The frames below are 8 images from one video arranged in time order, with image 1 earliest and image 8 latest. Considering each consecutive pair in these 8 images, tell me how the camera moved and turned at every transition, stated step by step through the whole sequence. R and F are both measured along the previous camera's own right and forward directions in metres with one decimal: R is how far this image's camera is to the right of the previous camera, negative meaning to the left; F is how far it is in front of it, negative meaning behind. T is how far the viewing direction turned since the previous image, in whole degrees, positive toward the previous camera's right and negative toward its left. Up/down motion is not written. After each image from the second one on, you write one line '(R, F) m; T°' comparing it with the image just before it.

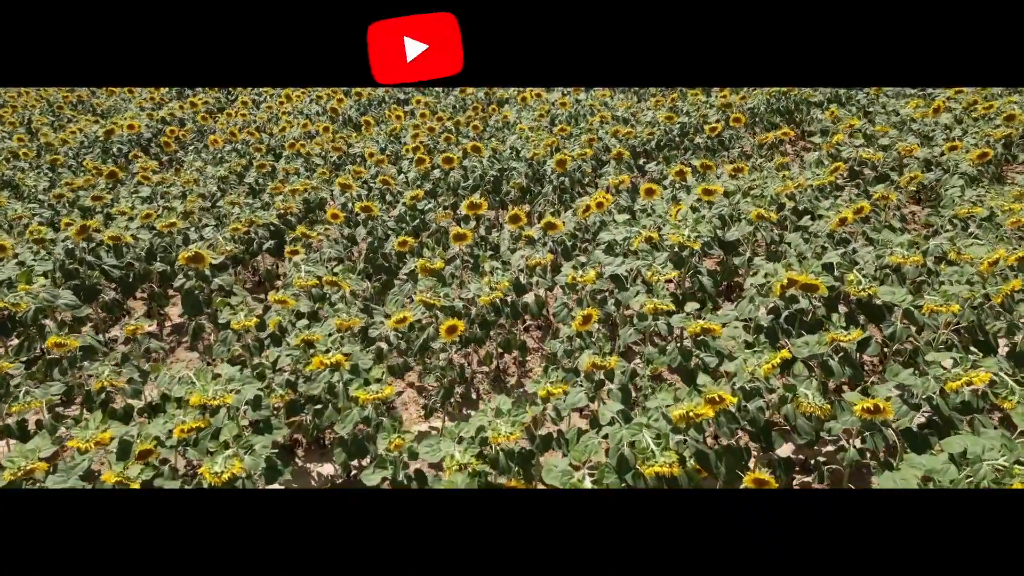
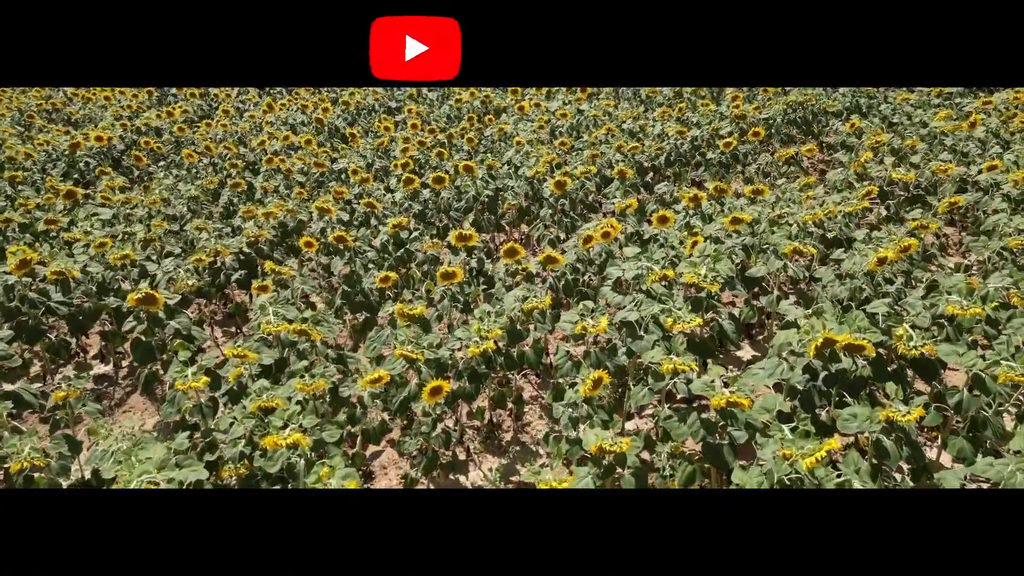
(0.0, +0.6) m; 0°
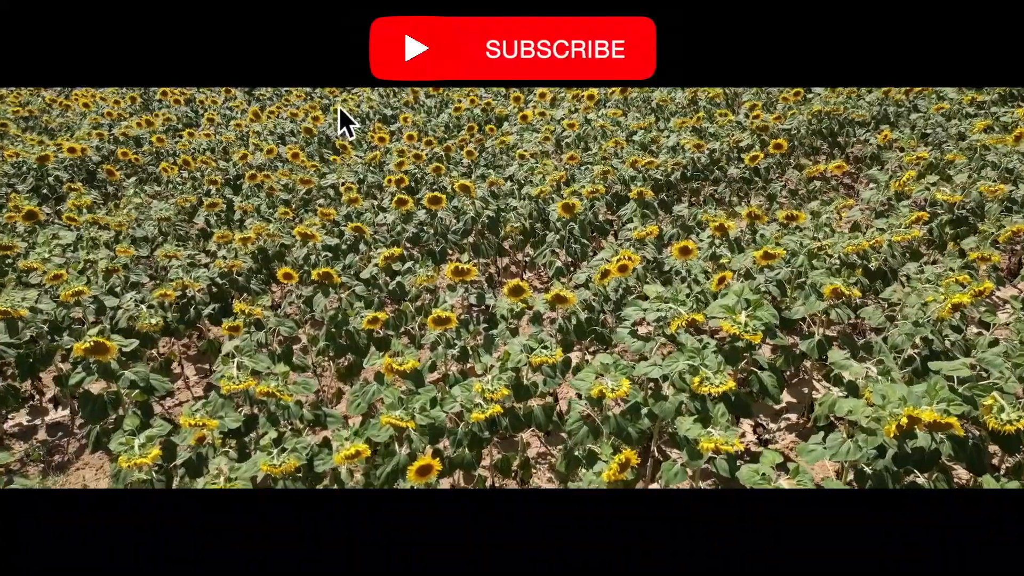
(0.0, +0.6) m; 0°
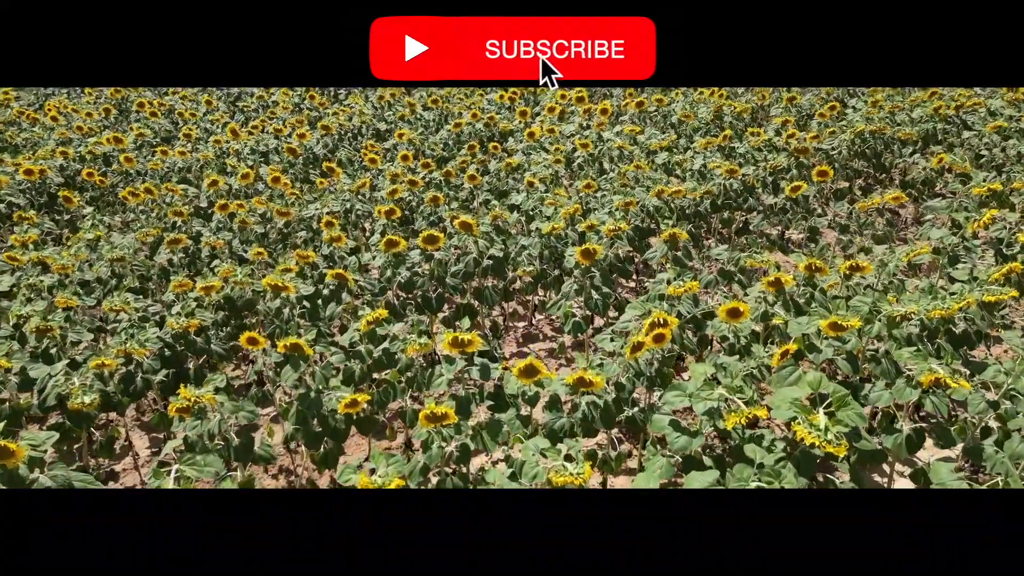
(-0.1, +0.8) m; 0°
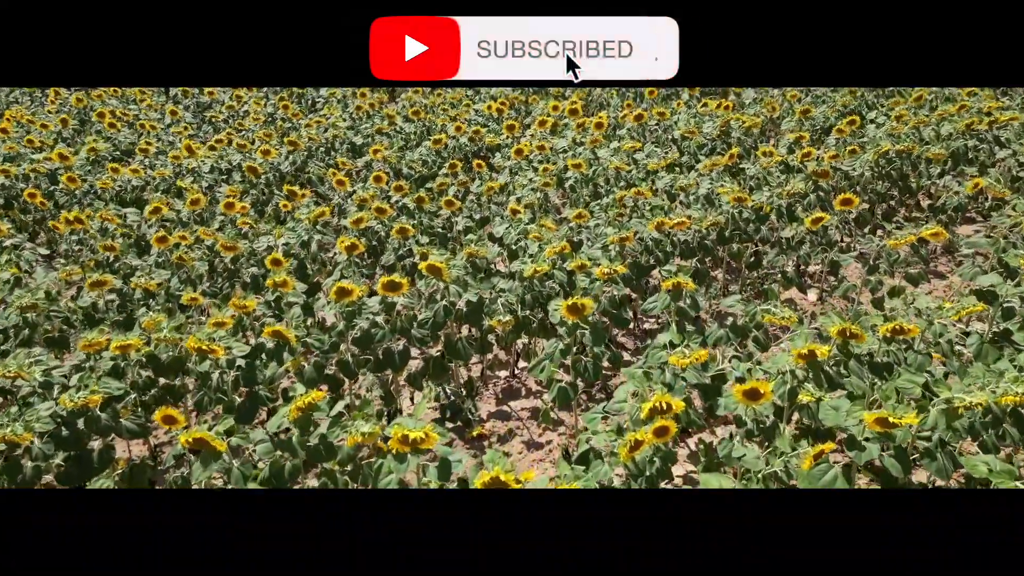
(+0.1, +0.7) m; 0°
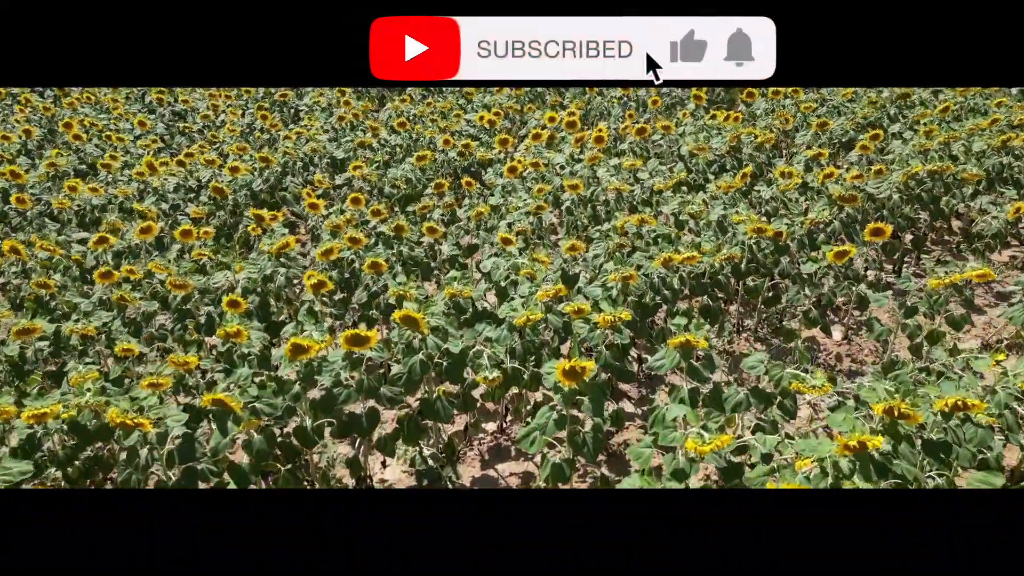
(+0.1, +0.6) m; 0°
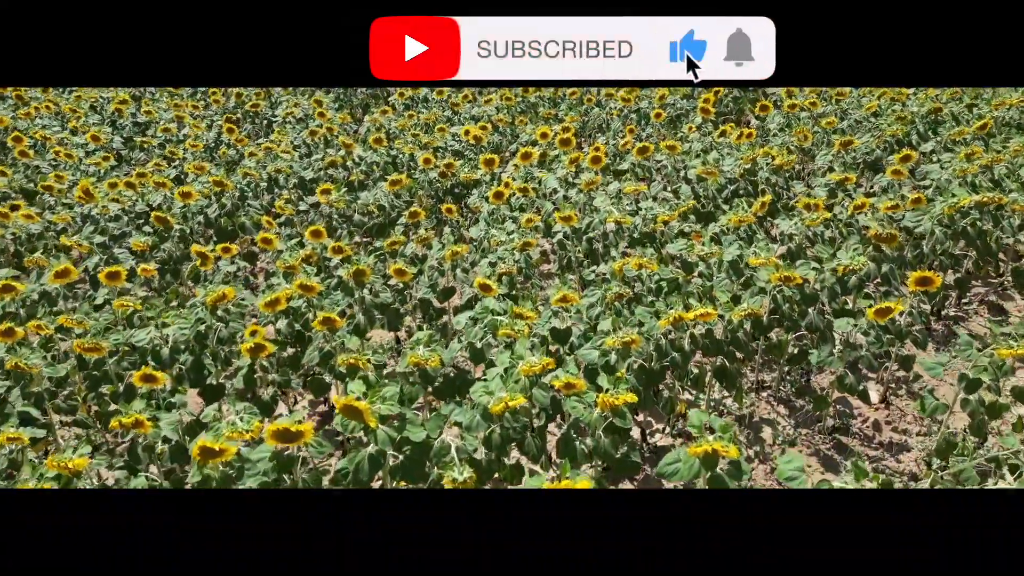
(+0.1, +0.7) m; 0°
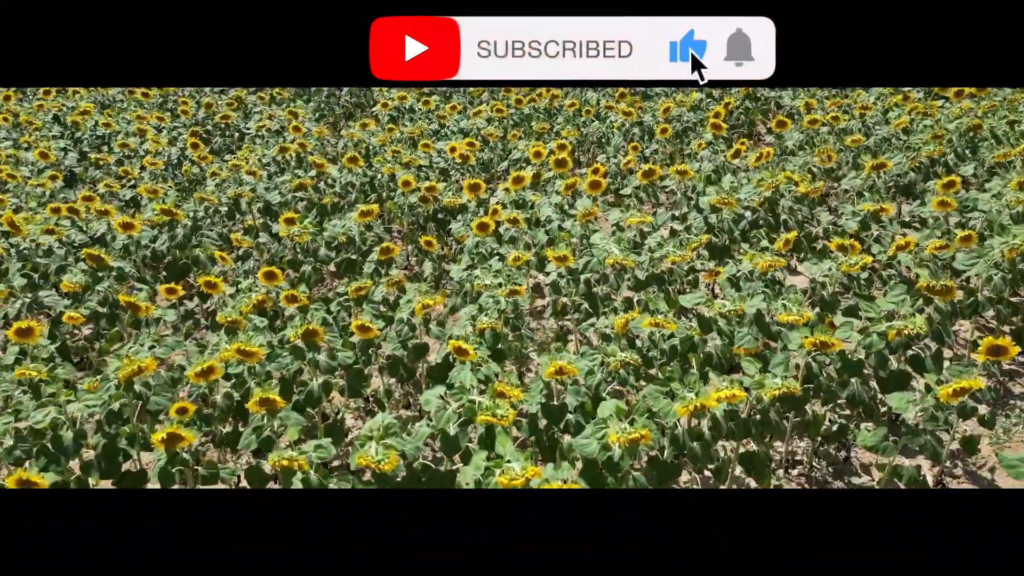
(+0.1, +0.7) m; 0°
